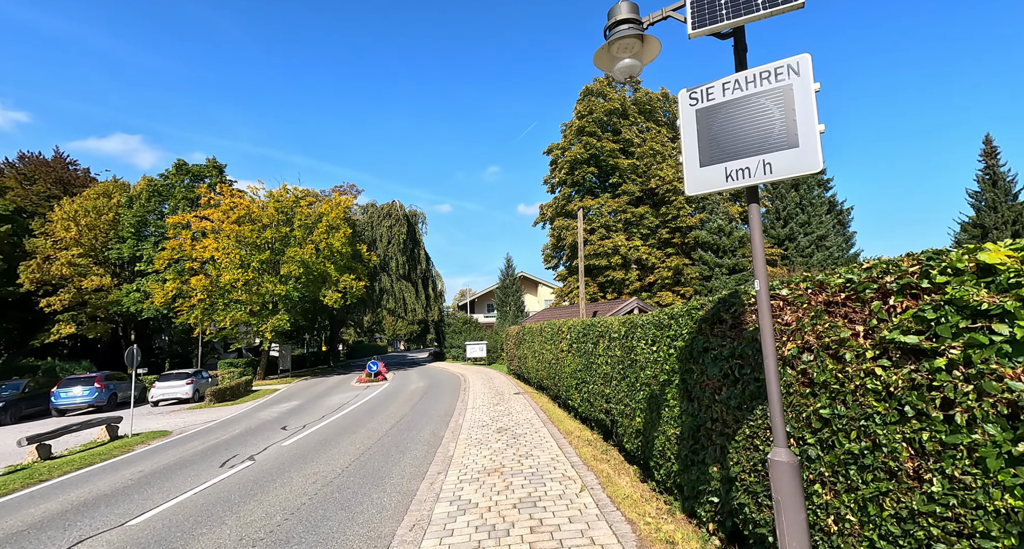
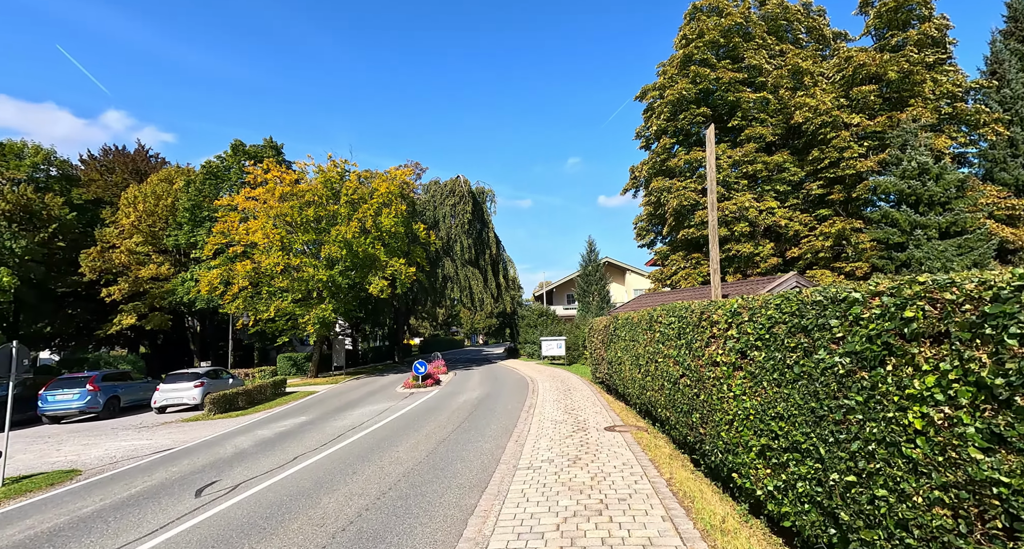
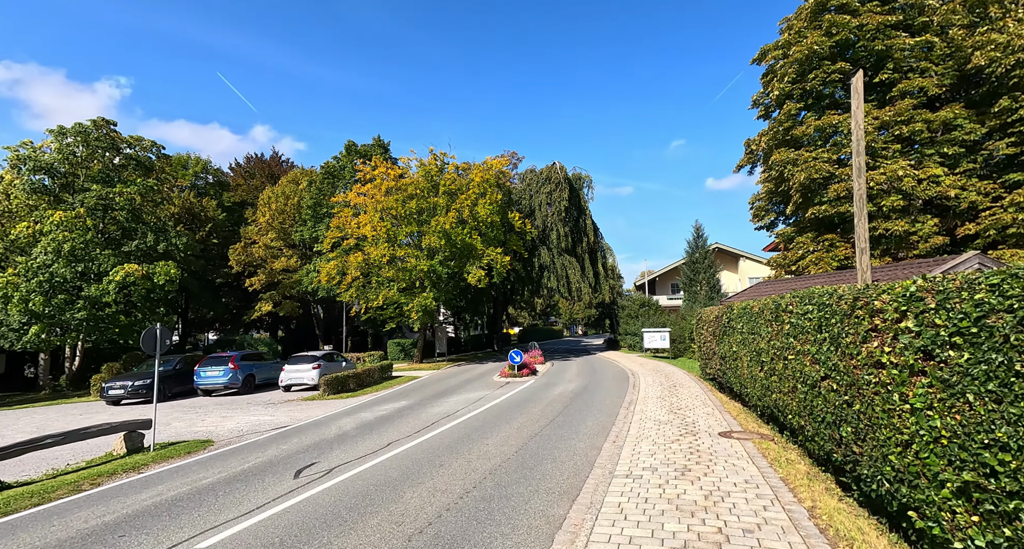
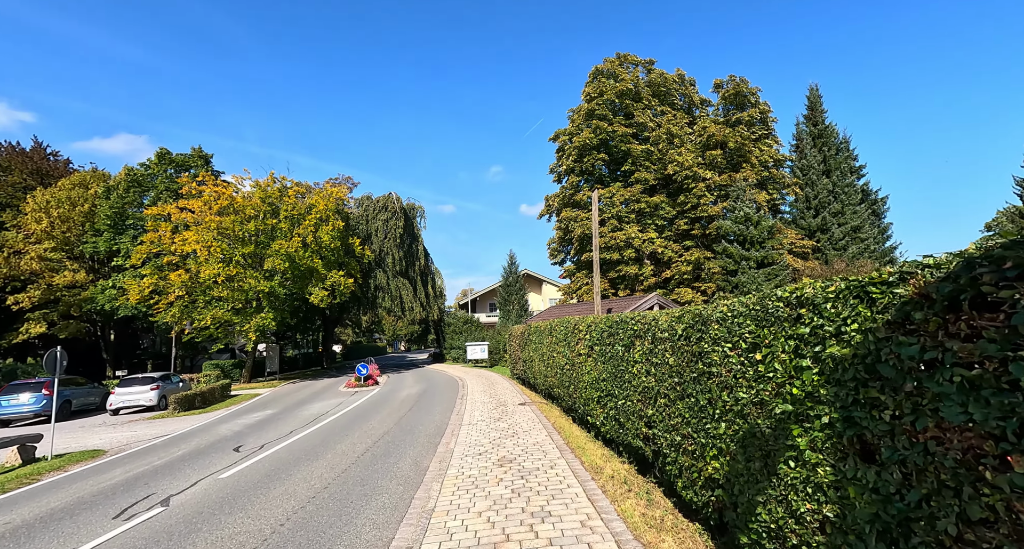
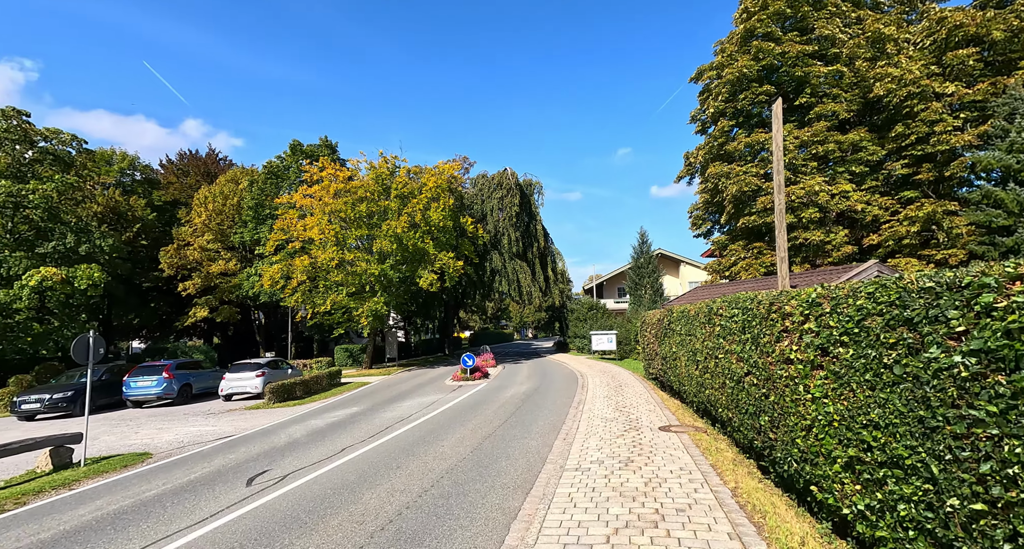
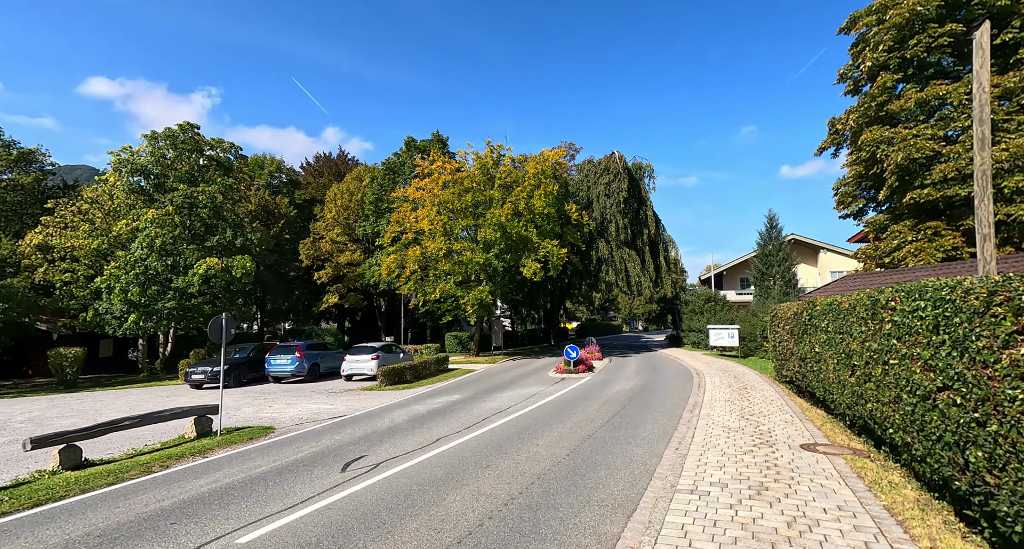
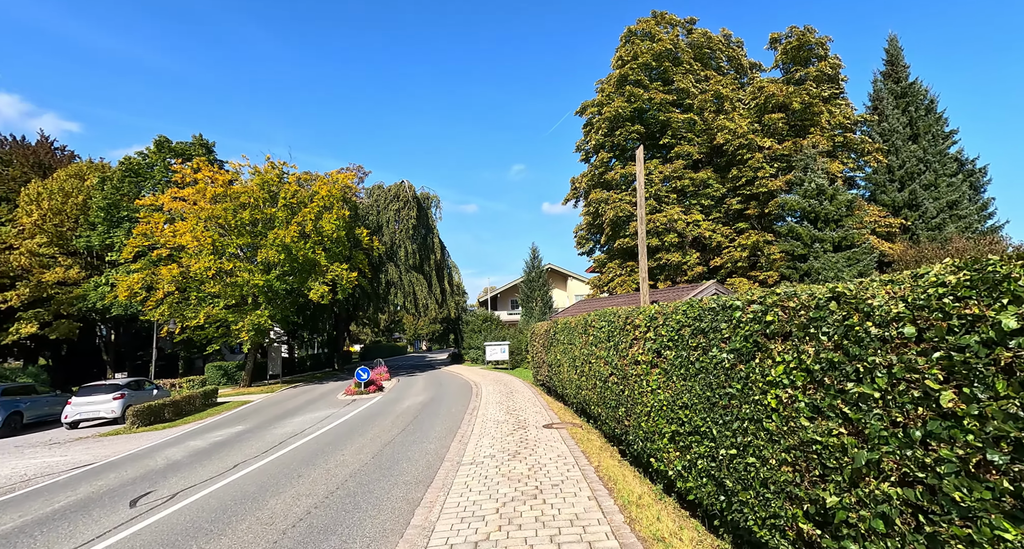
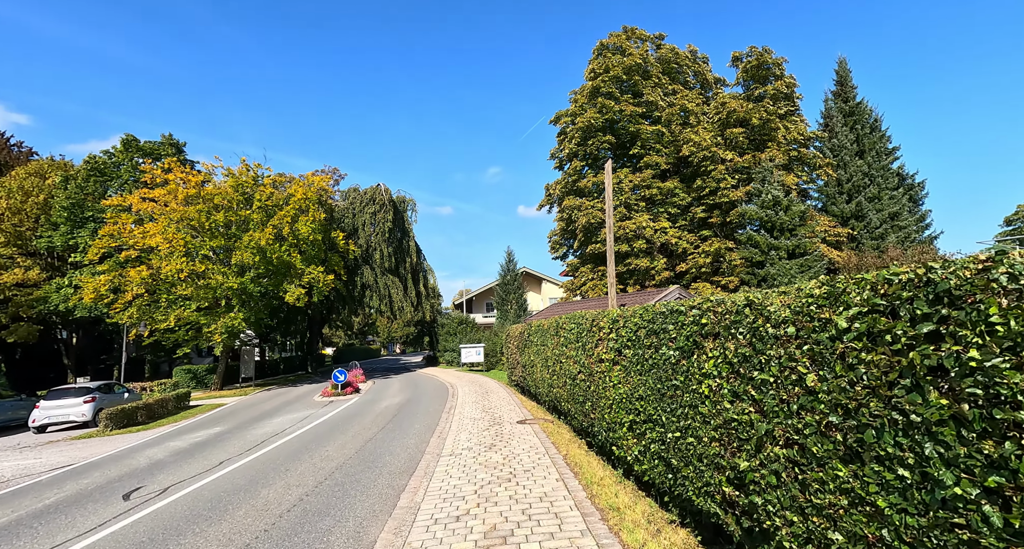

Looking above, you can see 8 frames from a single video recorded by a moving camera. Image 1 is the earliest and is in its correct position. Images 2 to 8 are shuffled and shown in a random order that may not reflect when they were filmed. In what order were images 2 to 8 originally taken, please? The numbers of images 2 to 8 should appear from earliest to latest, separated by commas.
4, 8, 7, 2, 5, 3, 6
